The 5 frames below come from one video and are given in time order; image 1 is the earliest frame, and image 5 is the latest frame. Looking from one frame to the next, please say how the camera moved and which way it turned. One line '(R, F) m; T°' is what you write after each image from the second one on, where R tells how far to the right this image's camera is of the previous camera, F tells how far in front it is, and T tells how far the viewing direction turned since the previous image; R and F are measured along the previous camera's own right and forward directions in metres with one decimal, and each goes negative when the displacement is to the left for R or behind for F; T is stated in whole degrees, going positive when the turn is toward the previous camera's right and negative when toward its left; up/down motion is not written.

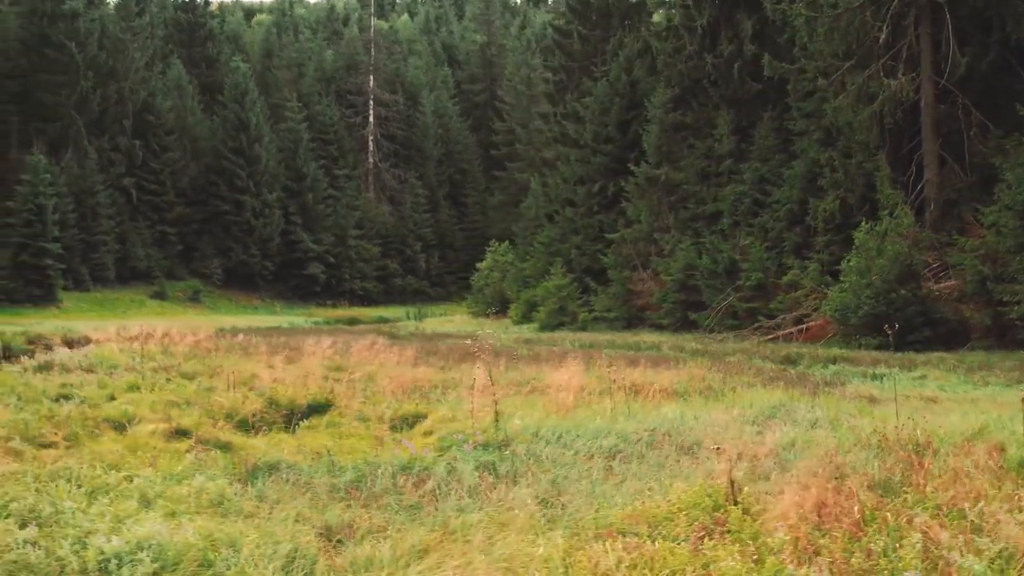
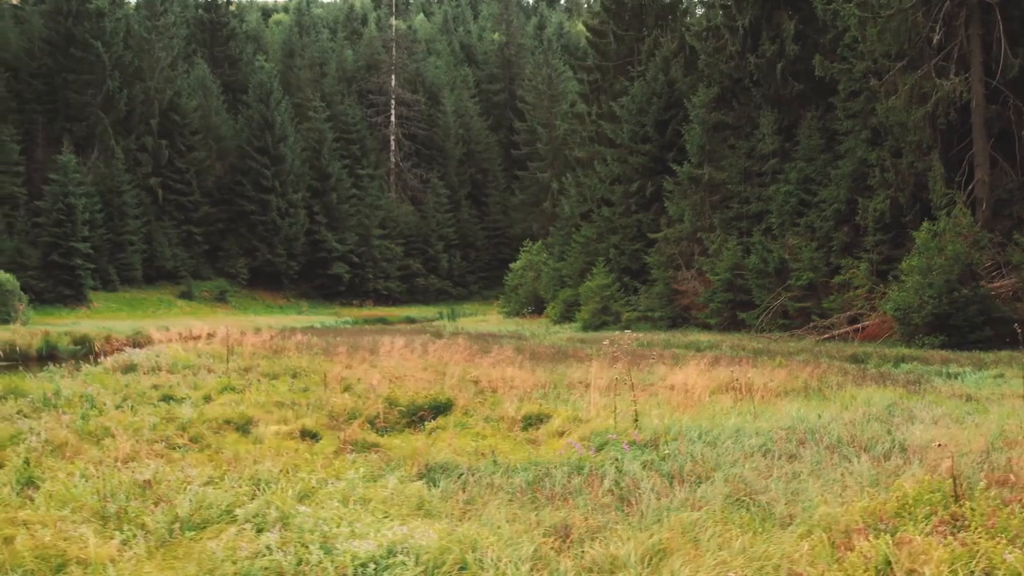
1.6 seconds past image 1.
(-1.4, 0.0) m; +1°
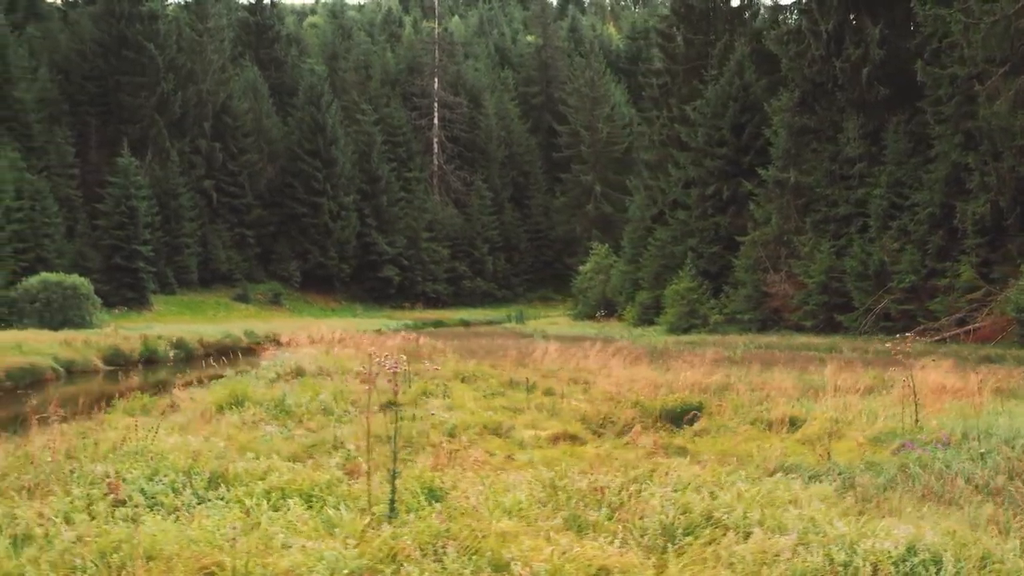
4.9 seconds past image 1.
(-2.9, -0.1) m; +2°
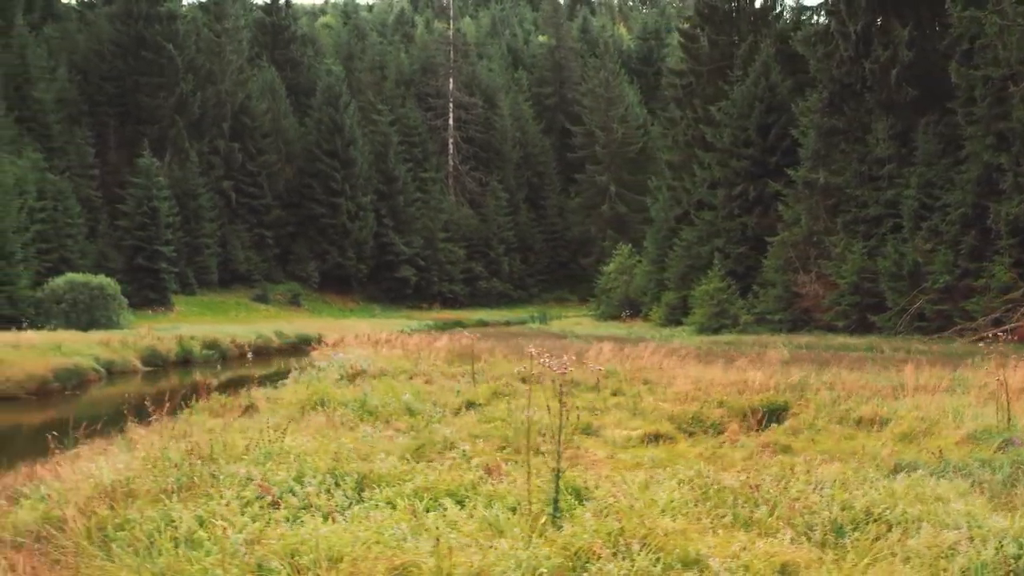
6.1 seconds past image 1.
(-1.0, 0.0) m; +1°
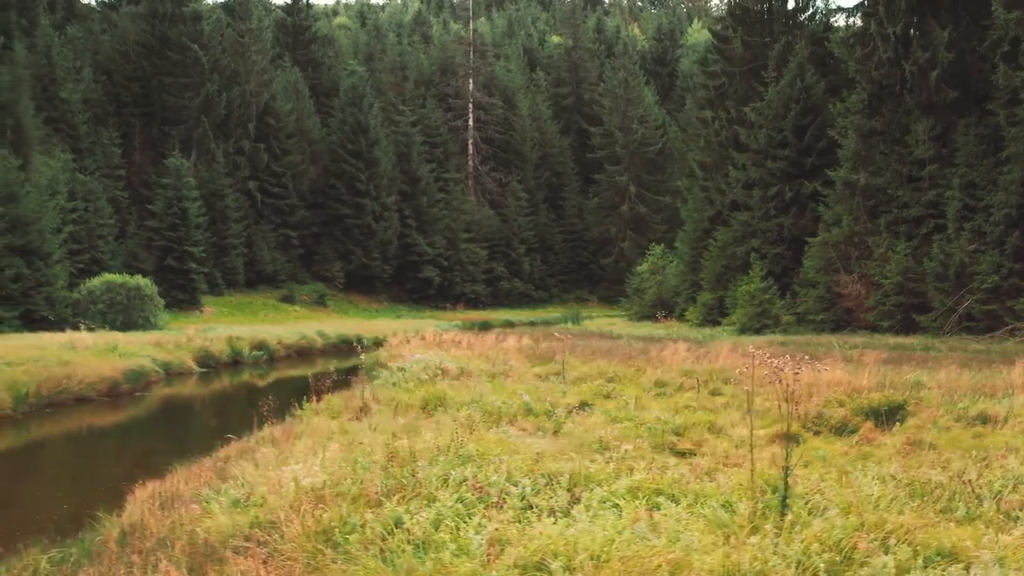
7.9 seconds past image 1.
(-1.5, 0.0) m; +1°
